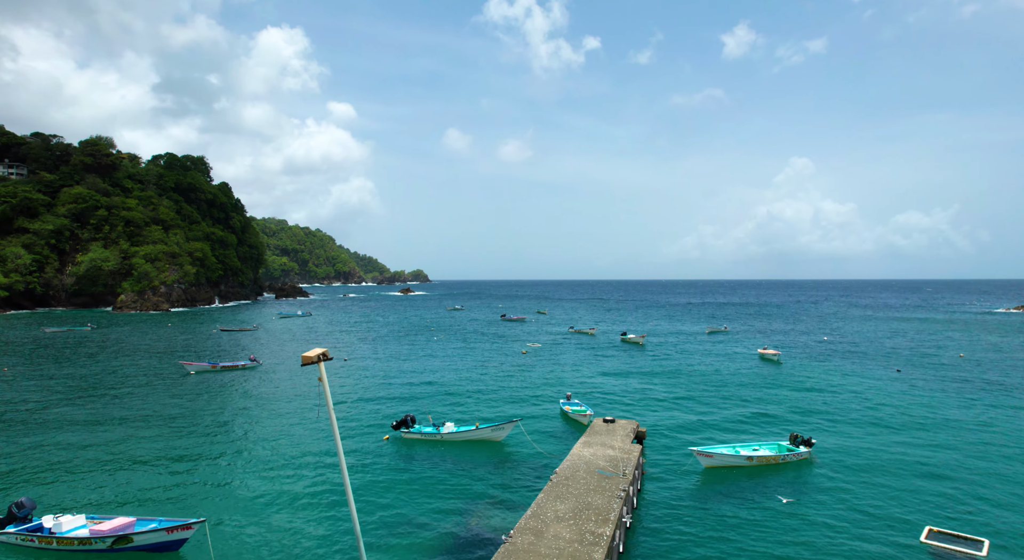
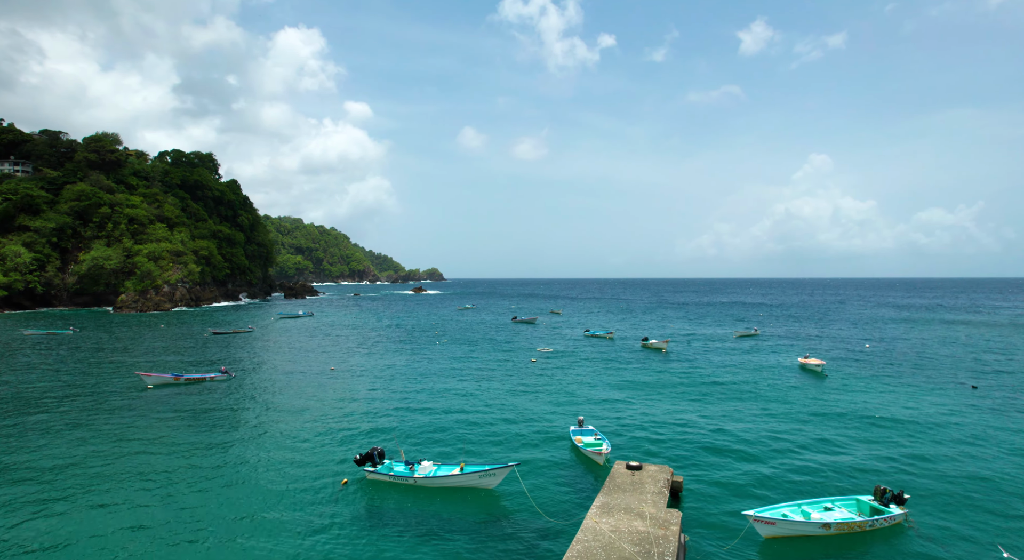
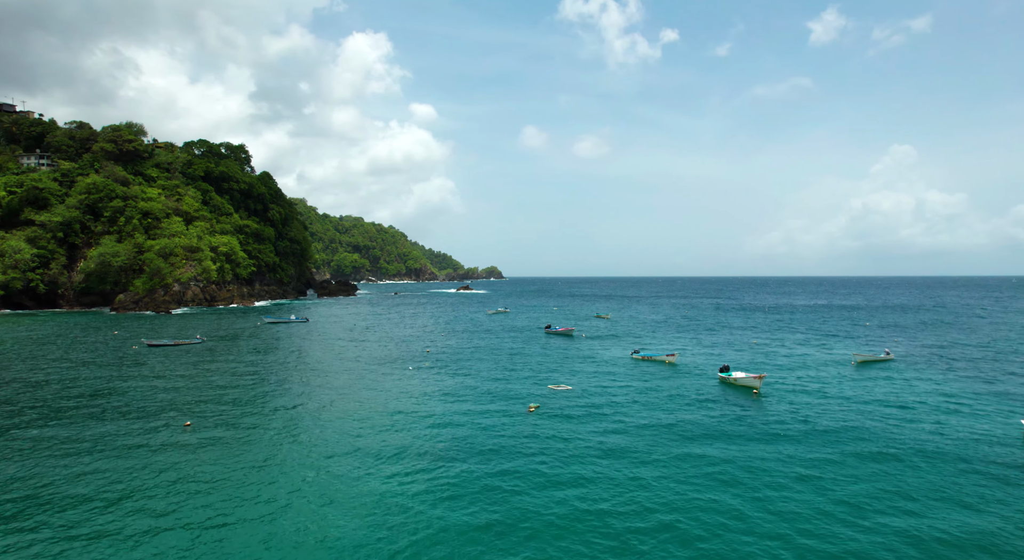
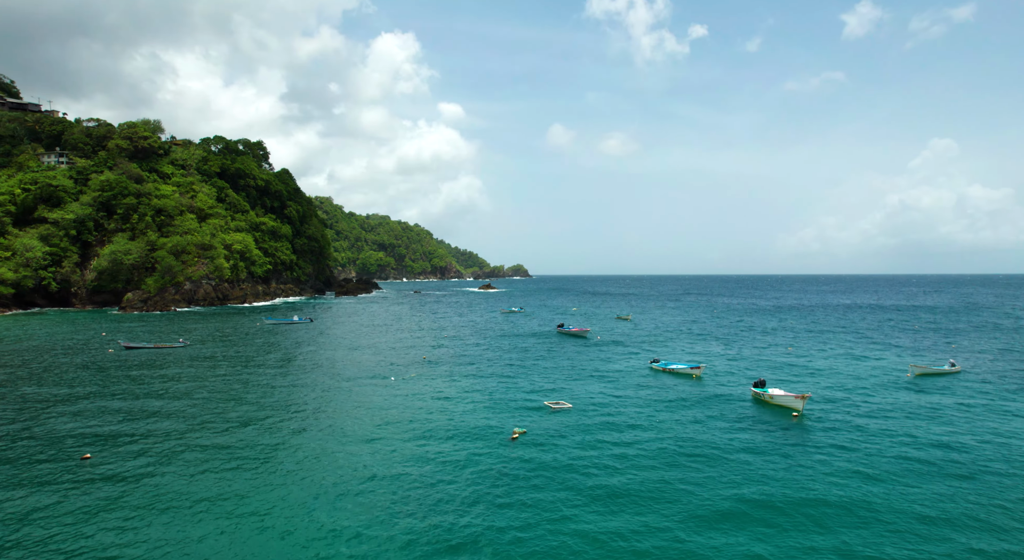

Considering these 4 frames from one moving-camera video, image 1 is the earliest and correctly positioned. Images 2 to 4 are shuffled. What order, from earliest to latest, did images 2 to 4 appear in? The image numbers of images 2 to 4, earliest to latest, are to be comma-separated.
2, 3, 4
